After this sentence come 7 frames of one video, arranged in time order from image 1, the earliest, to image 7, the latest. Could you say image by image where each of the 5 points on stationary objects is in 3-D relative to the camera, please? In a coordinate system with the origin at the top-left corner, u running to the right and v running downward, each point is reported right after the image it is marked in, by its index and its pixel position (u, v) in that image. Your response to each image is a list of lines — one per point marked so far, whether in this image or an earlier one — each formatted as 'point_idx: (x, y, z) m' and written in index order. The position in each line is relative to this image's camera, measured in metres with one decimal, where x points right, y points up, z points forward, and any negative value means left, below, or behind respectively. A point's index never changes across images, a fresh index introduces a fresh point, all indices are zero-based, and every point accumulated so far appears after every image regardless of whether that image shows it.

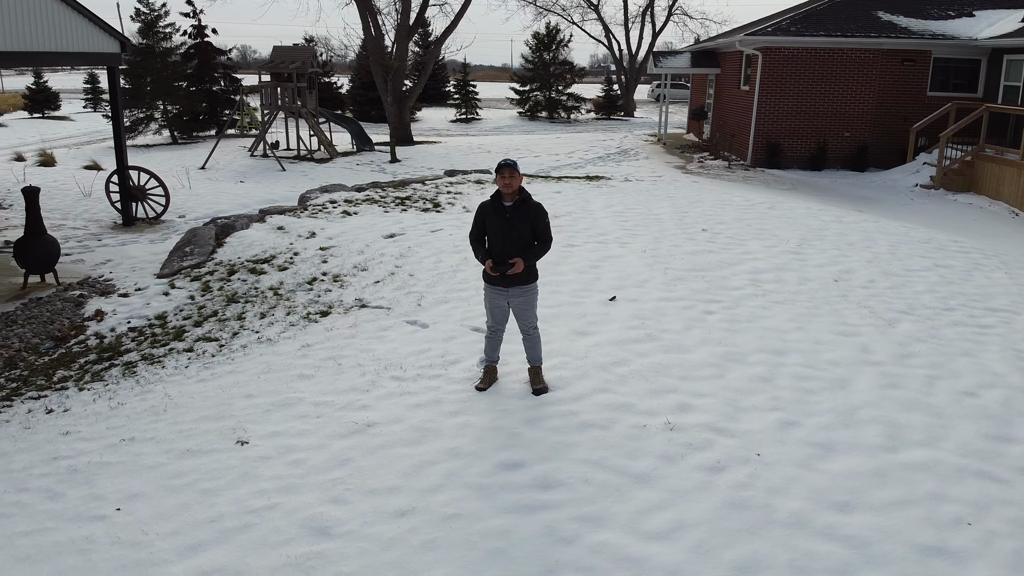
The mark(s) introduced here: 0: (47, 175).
0: (-7.6, +1.8, +13.9) m
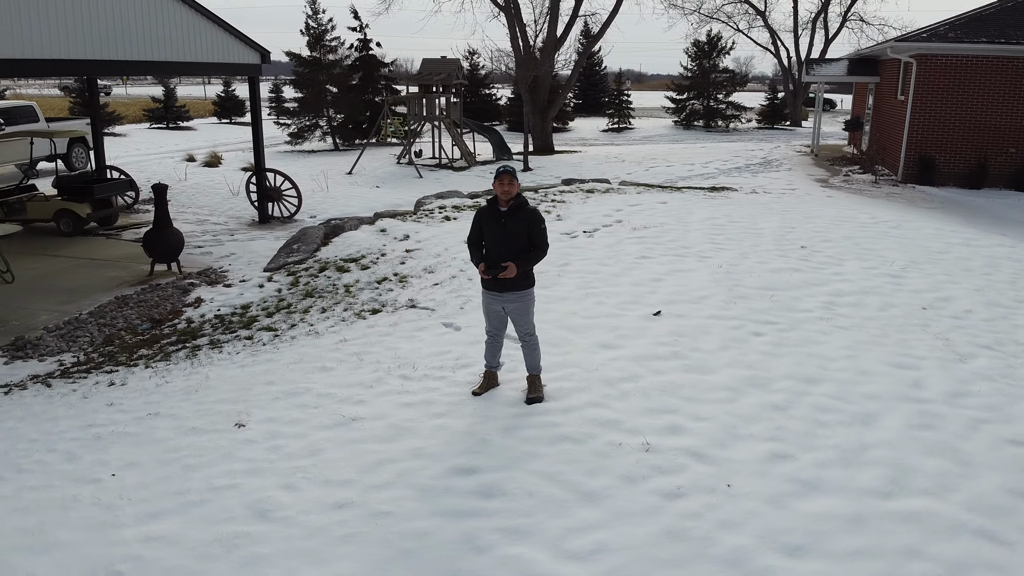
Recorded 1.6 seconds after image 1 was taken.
0: (-5.5, +2.0, +15.3) m
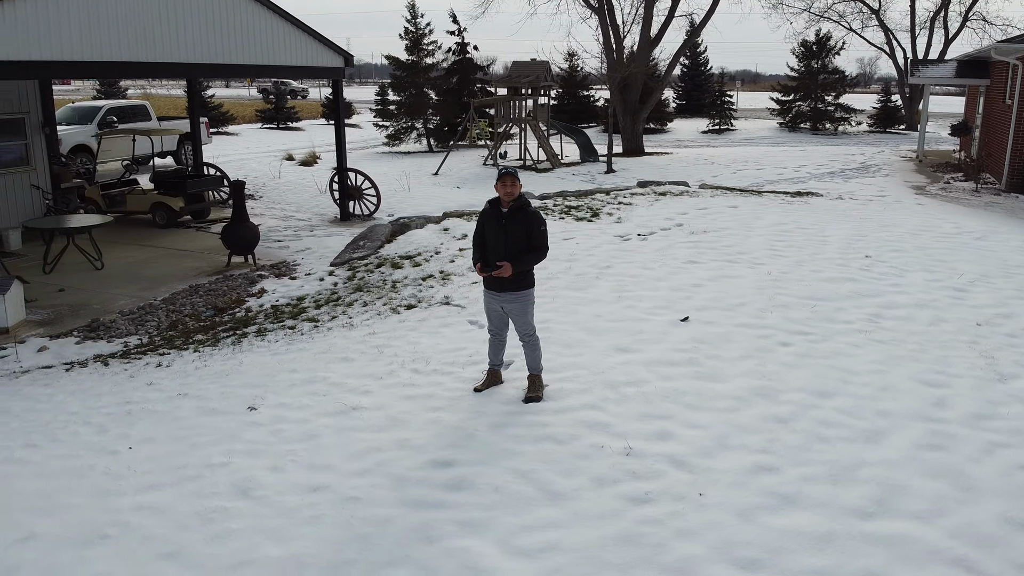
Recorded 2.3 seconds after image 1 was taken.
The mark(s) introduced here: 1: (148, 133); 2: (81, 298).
0: (-4.0, +2.2, +16.0) m
1: (-5.9, +2.5, +13.6) m
2: (-4.6, -0.1, +9.1) m
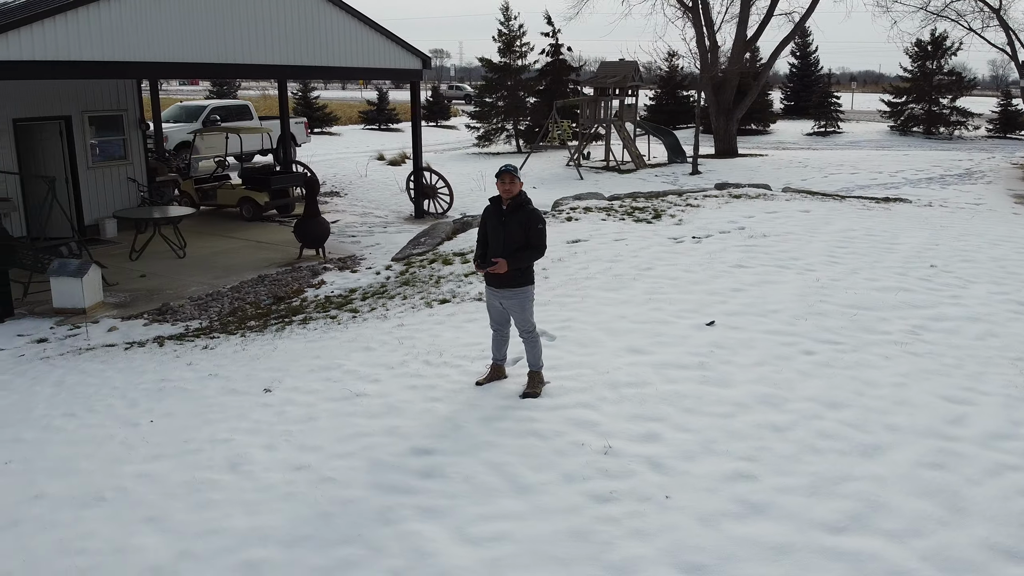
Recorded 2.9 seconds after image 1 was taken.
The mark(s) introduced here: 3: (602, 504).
0: (-2.5, +2.3, +16.6) m
1: (-4.7, +2.7, +14.4) m
2: (-4.1, +0.1, +9.8) m
3: (+0.5, -1.1, +4.3) m
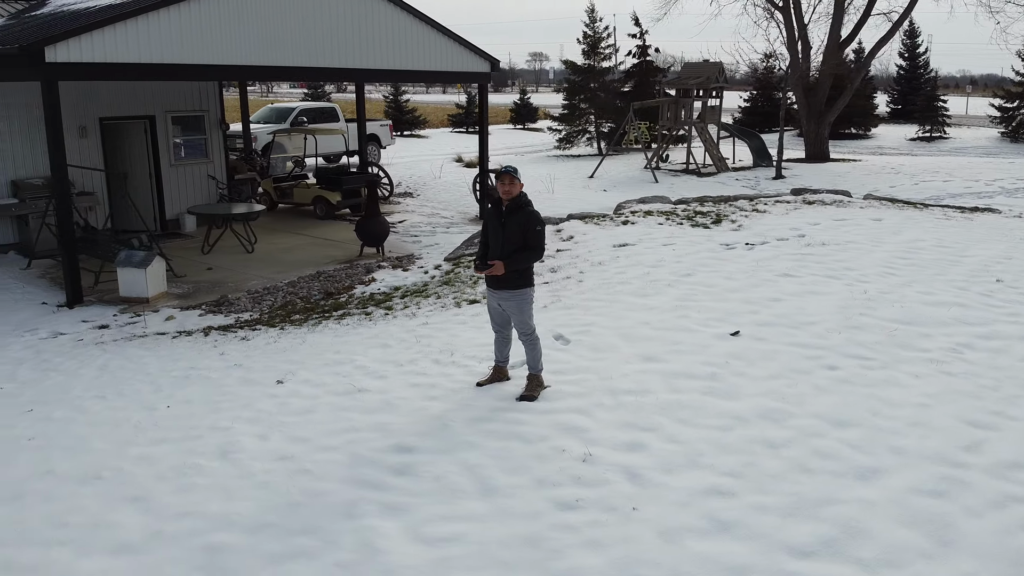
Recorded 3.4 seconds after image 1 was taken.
0: (-1.0, +2.3, +16.8) m
1: (-3.4, +2.7, +14.9) m
2: (-3.5, +0.1, +10.2) m
3: (+0.3, -1.1, +4.2) m
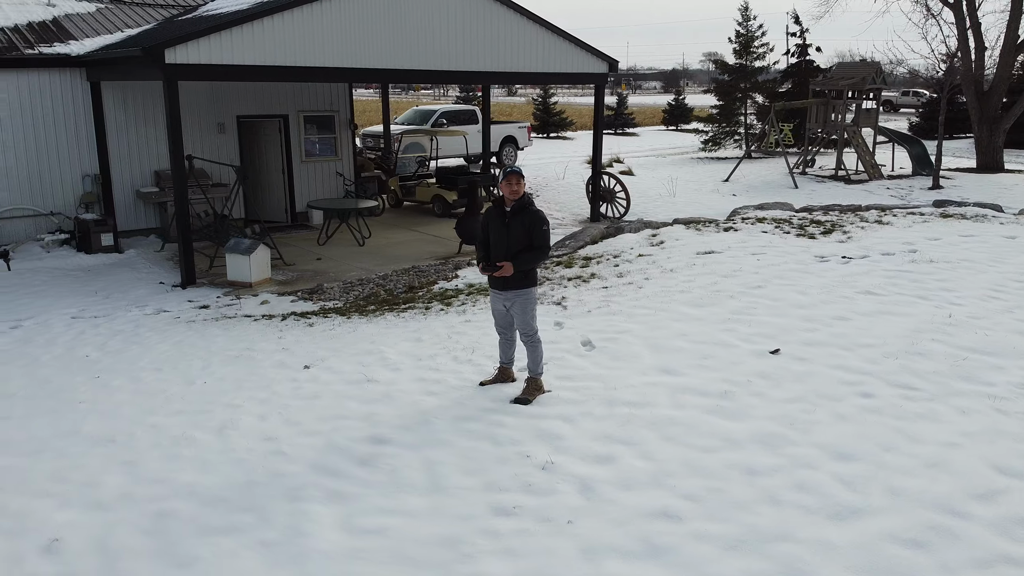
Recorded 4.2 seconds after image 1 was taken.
0: (+1.6, +2.2, +16.7) m
1: (-1.2, +2.8, +15.4) m
2: (-2.4, +0.3, +10.8) m
3: (-0.1, -1.1, +4.1) m
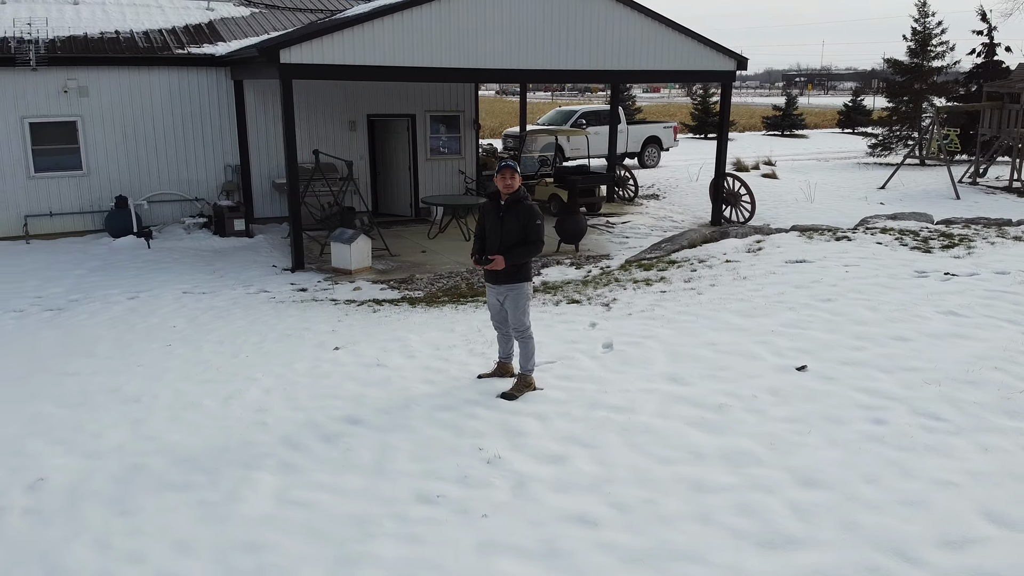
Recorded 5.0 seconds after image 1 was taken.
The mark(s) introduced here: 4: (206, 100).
0: (+4.1, +2.1, +16.0) m
1: (+1.2, +2.8, +15.4) m
2: (-1.1, +0.4, +11.2) m
3: (-0.4, -1.1, +4.2) m
4: (-4.2, +2.6, +11.8) m
